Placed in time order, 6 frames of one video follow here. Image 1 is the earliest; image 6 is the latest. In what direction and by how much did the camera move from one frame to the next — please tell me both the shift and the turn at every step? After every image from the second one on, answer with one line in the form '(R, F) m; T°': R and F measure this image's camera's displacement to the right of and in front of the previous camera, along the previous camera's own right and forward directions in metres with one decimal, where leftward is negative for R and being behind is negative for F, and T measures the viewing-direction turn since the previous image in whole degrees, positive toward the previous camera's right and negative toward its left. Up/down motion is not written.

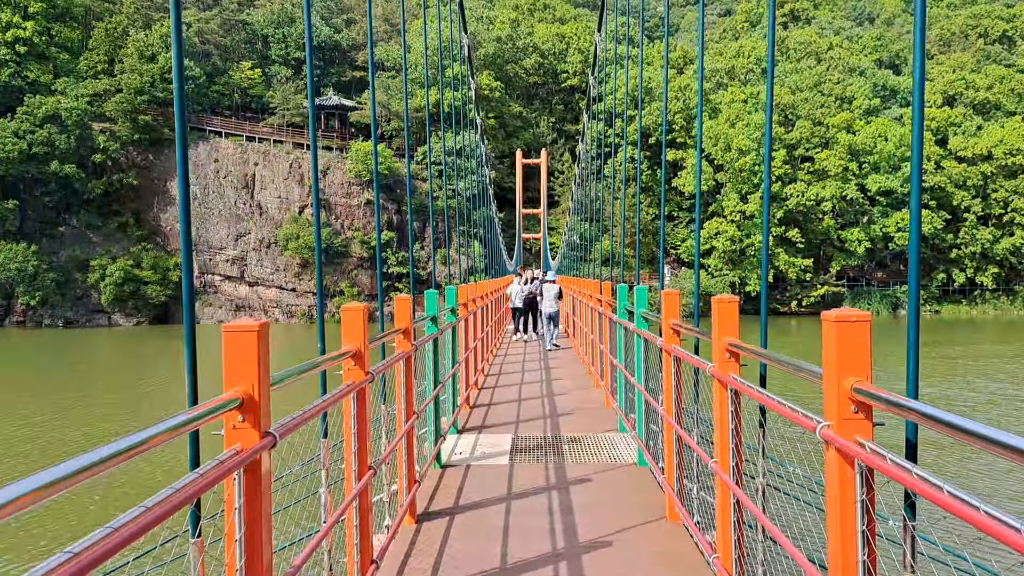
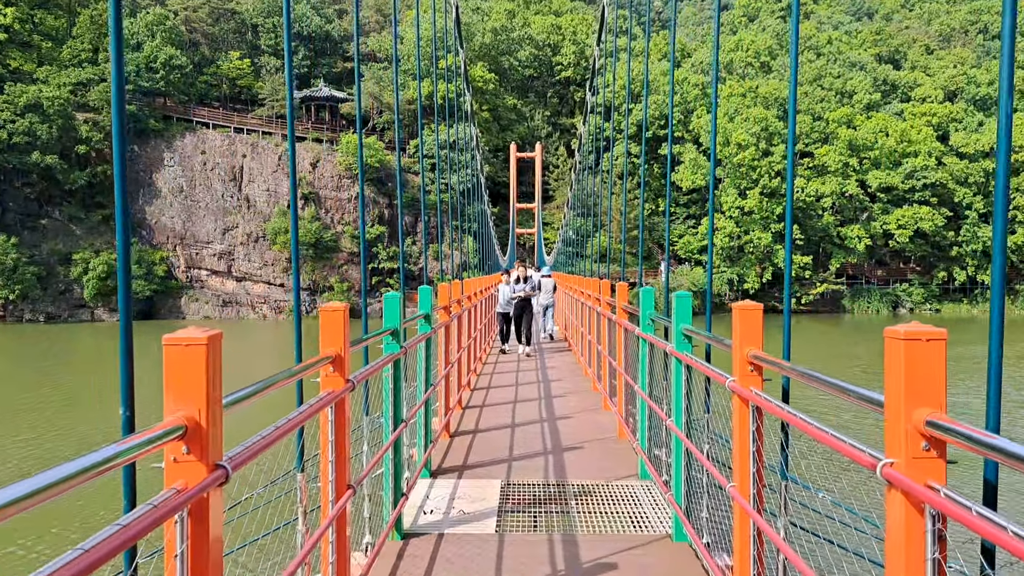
(+0.1, +0.5) m; 0°
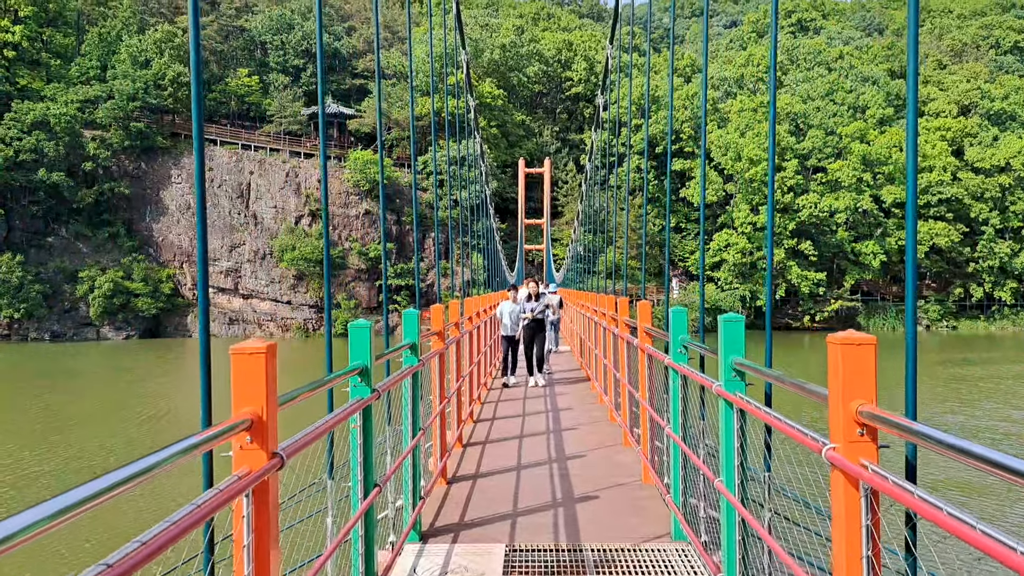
(-0.1, +0.4) m; -1°
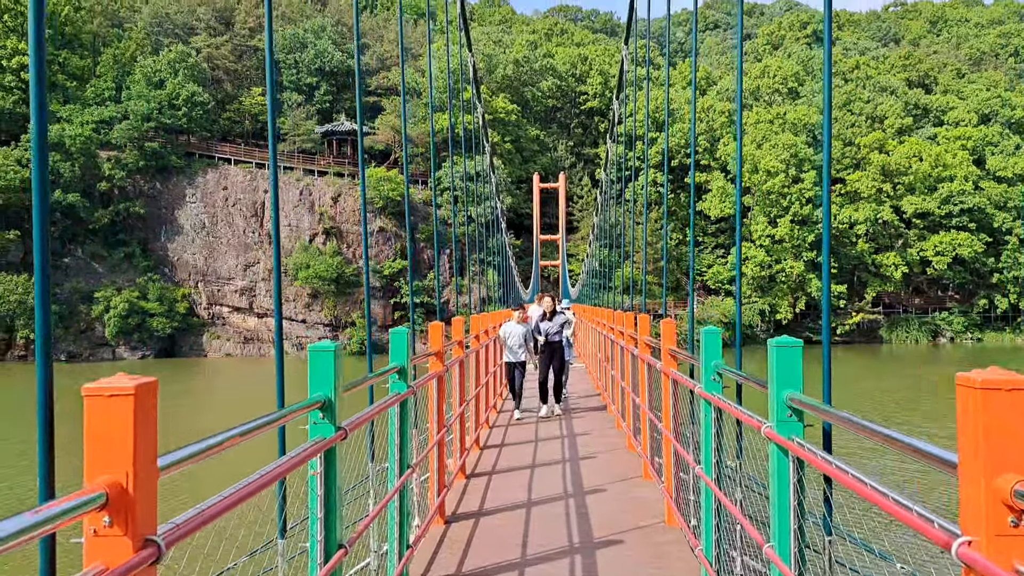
(-0.1, +0.3) m; -1°
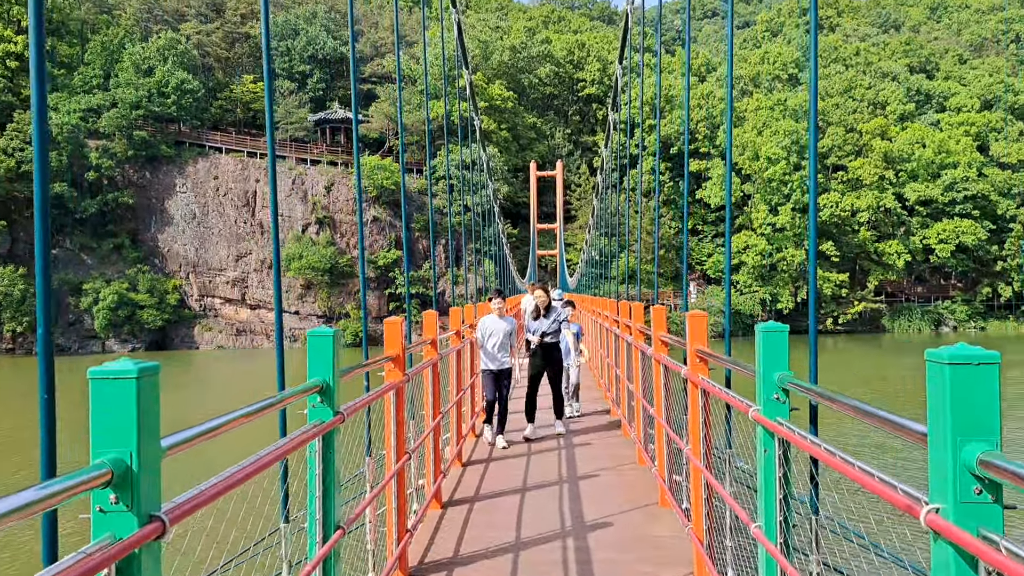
(+0.1, +0.4) m; 0°
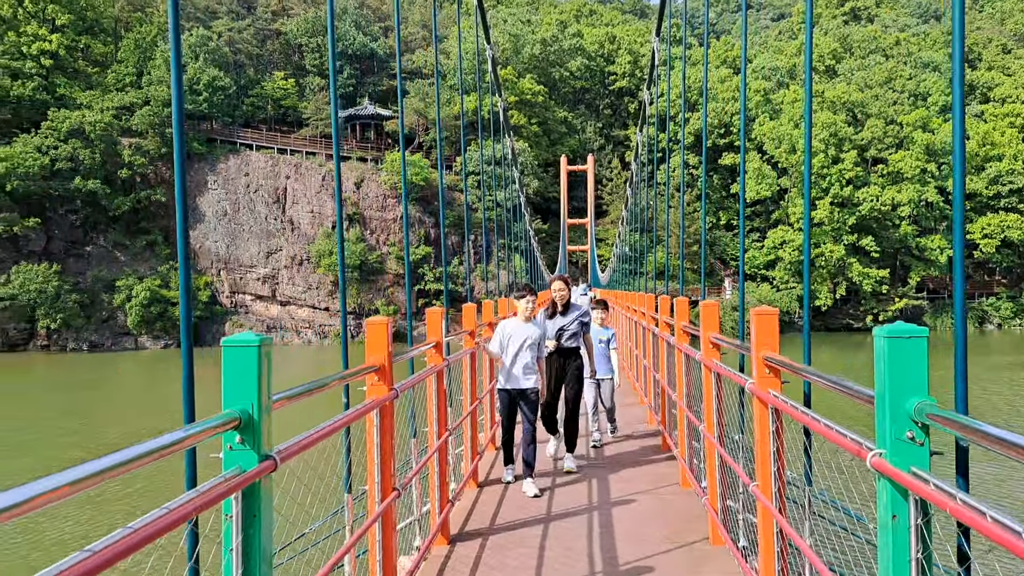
(-0.2, +0.3) m; -2°
